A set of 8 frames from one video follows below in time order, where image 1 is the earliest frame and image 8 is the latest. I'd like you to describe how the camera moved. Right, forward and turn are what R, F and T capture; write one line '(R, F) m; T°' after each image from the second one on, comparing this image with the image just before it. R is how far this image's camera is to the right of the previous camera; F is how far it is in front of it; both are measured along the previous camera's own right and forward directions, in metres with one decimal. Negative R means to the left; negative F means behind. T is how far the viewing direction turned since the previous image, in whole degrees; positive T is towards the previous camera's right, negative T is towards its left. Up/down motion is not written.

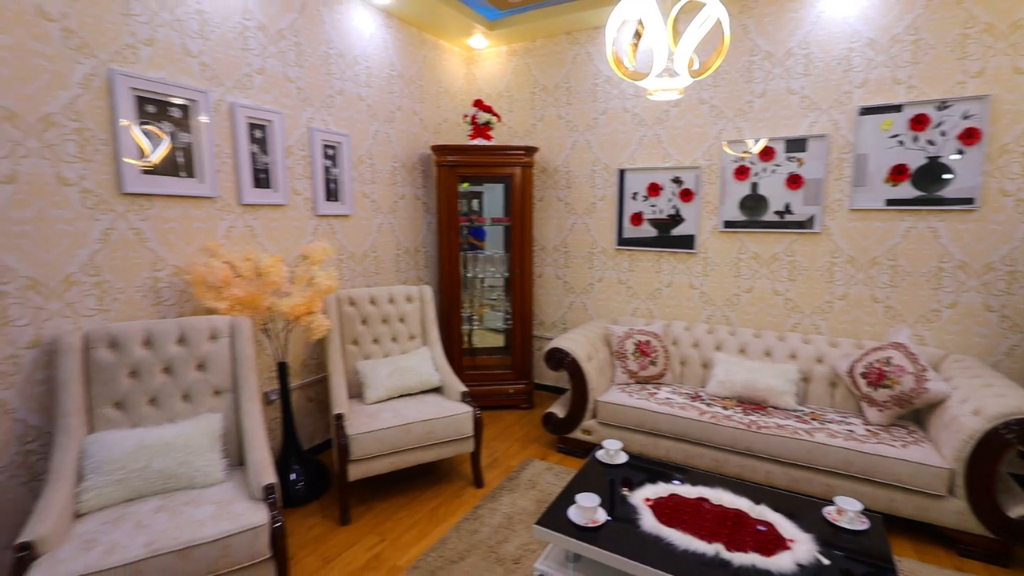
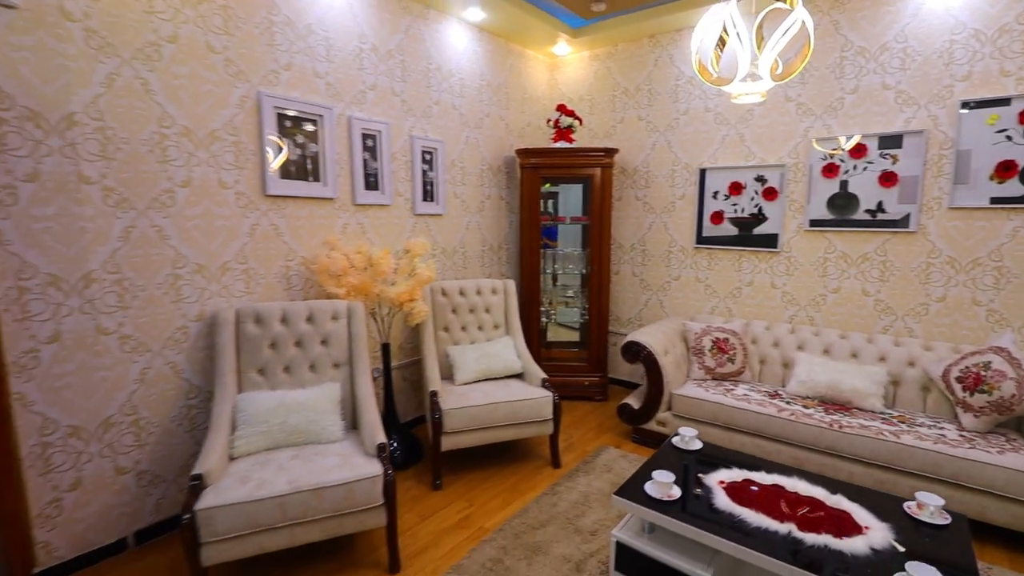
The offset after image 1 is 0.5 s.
(0.0, -0.2) m; -8°
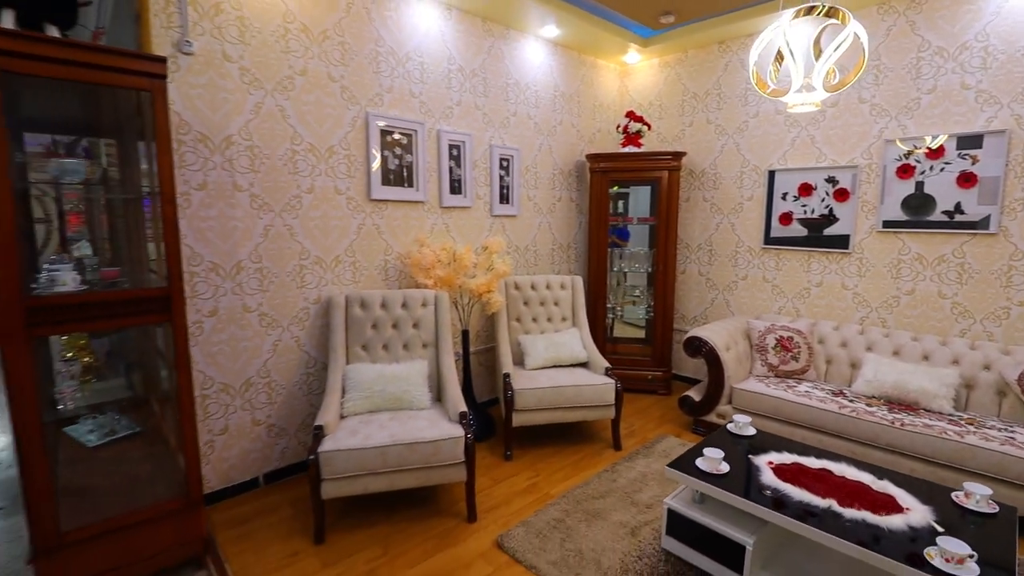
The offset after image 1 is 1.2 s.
(0.0, -0.3) m; -8°
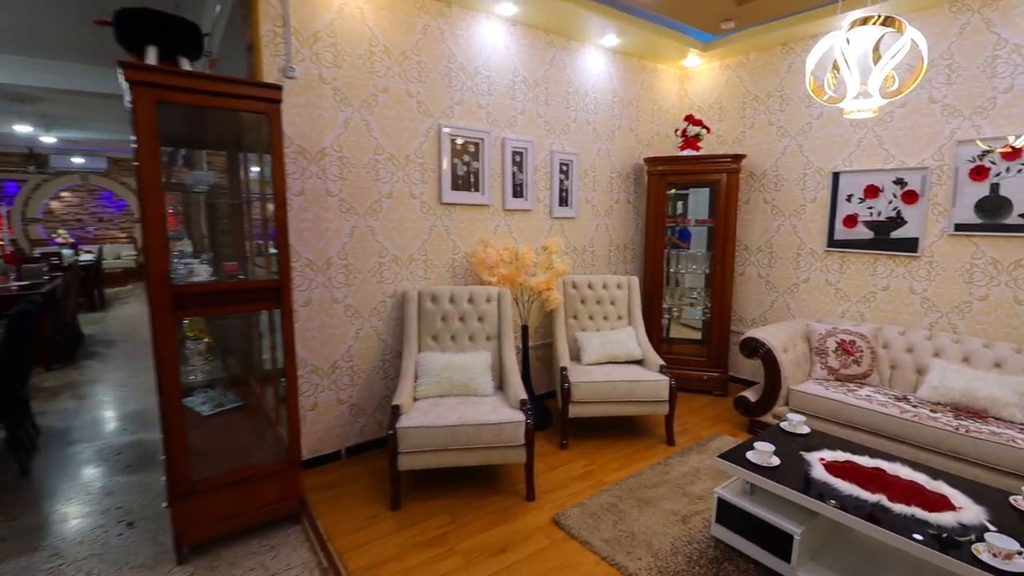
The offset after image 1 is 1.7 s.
(0.0, -0.2) m; -6°
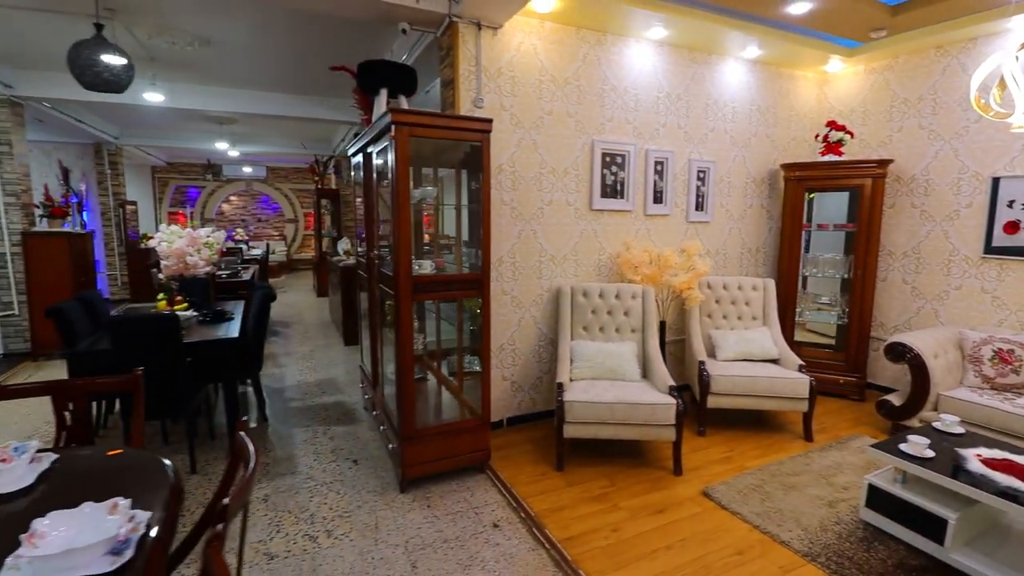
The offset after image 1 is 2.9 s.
(-0.4, -0.4) m; -10°
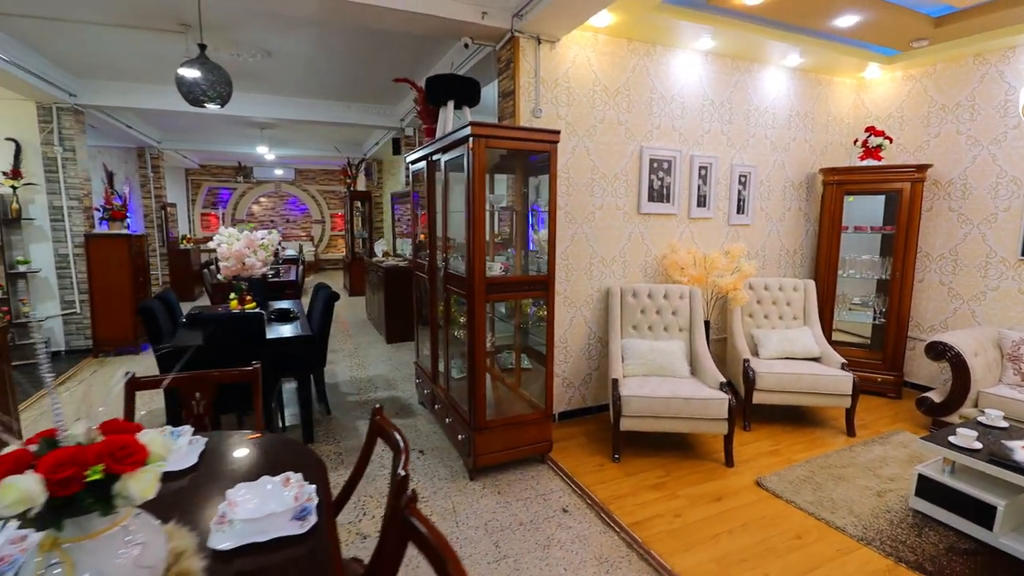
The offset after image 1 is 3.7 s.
(-0.3, -0.2) m; -1°
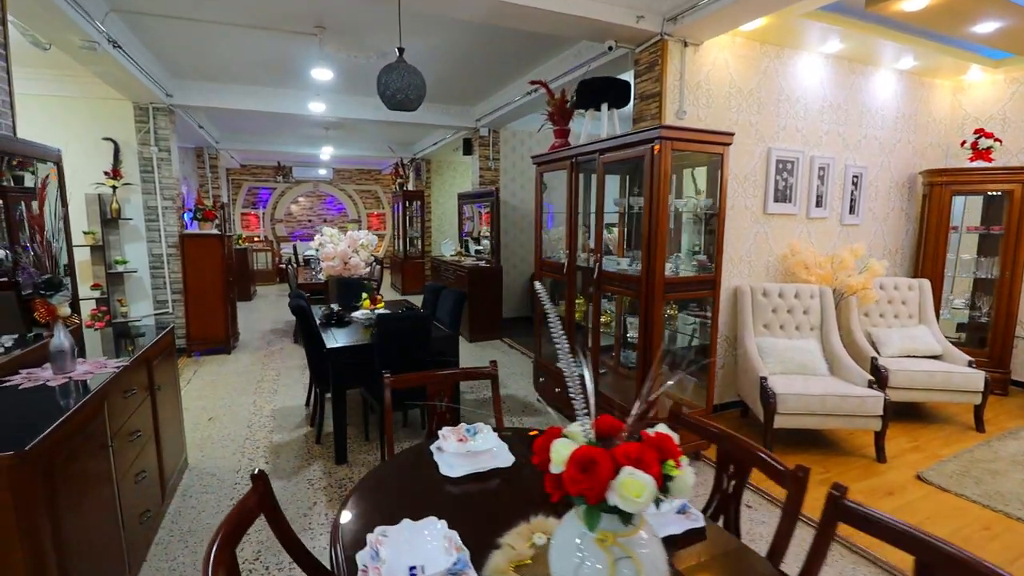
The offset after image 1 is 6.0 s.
(-1.0, 0.0) m; 0°
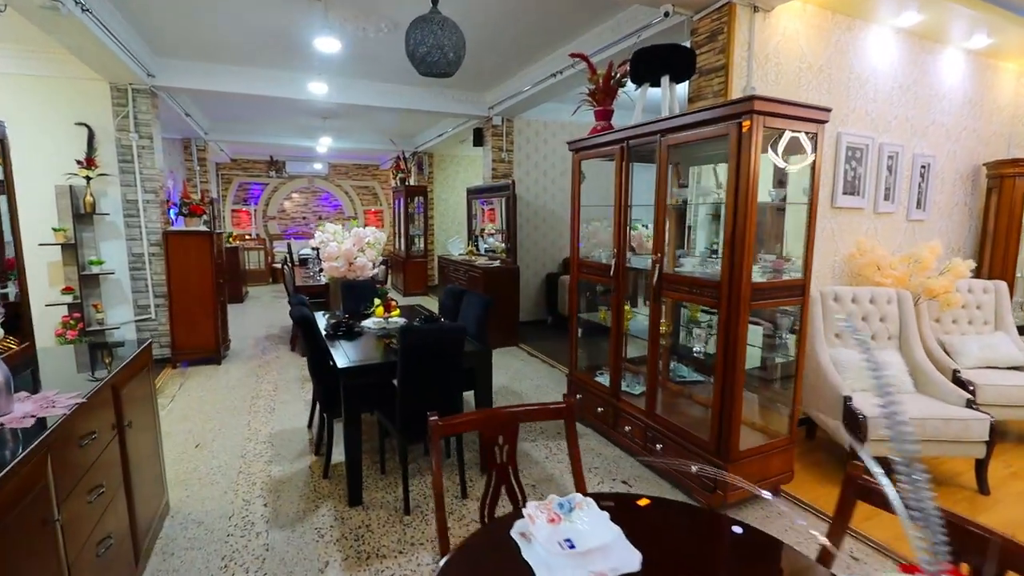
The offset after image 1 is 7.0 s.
(-0.3, +0.5) m; +1°
